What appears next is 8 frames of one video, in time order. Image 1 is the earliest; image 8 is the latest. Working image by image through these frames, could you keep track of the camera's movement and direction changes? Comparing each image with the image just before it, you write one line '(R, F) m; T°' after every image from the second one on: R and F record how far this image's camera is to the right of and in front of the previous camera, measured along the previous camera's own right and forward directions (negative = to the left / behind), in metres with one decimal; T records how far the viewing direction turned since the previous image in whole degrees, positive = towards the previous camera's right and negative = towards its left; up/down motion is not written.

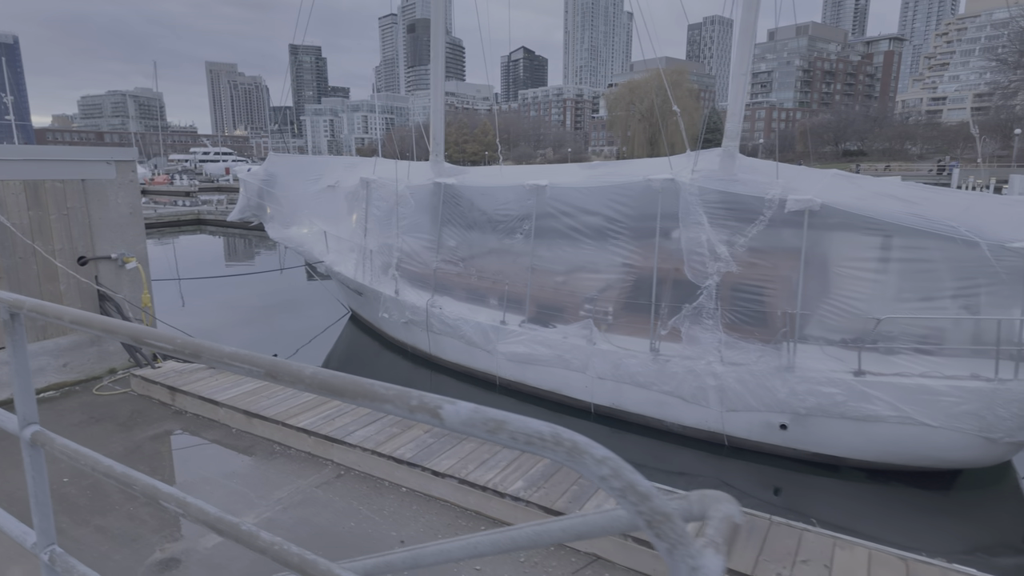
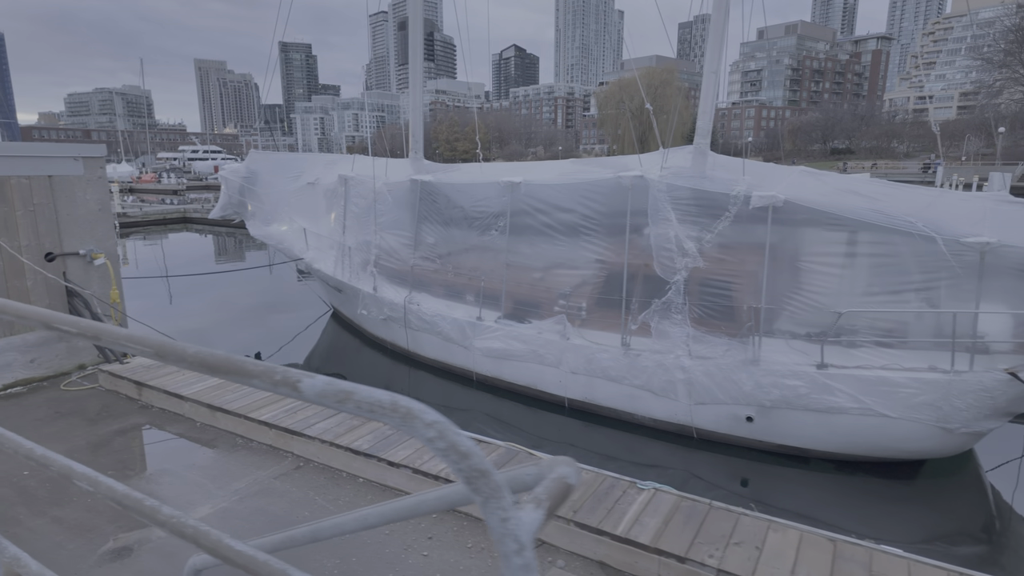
(+0.2, -0.1) m; +1°
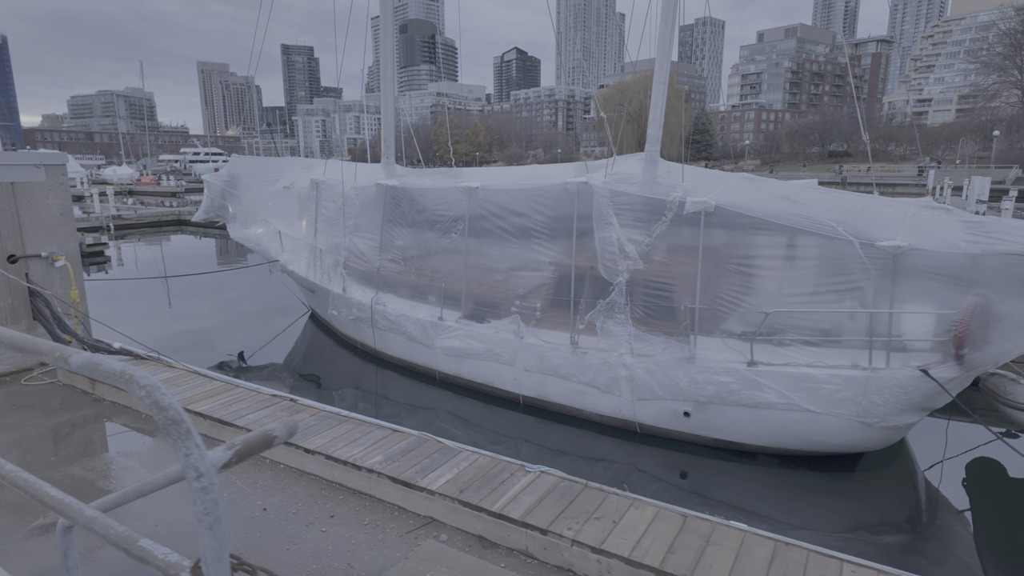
(+0.6, -0.3) m; 0°
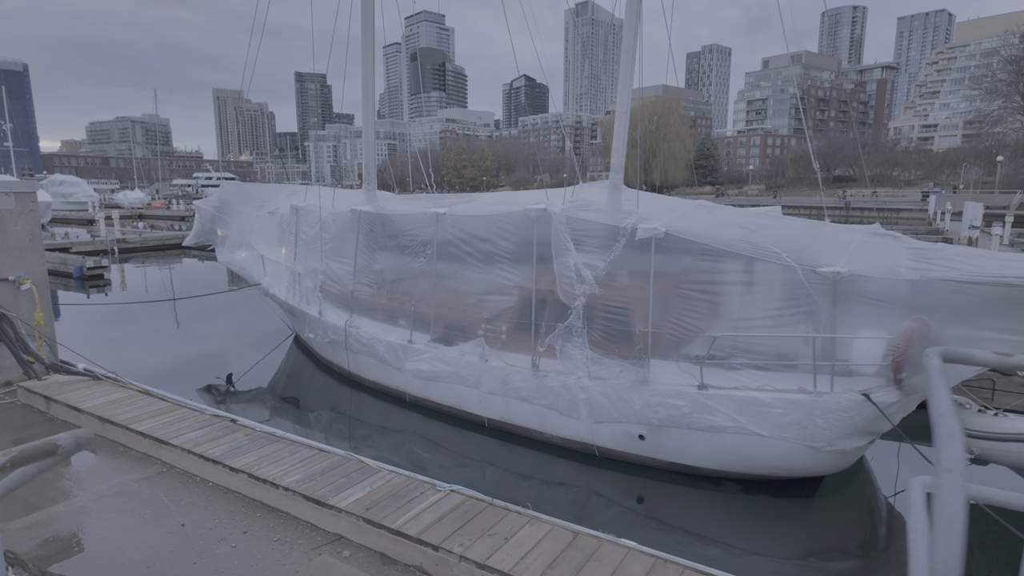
(+0.5, -0.1) m; -1°
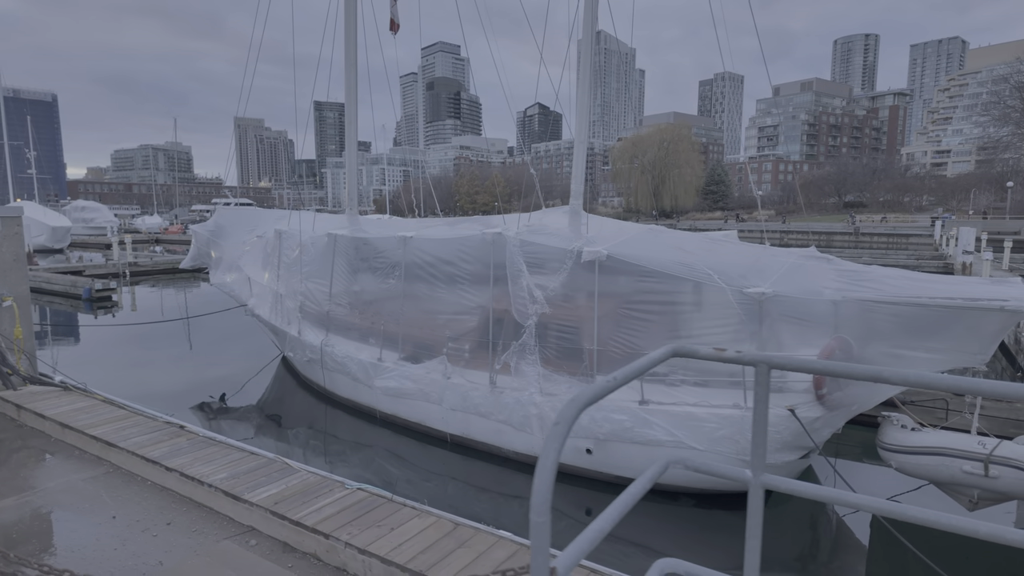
(+0.7, -0.3) m; -1°
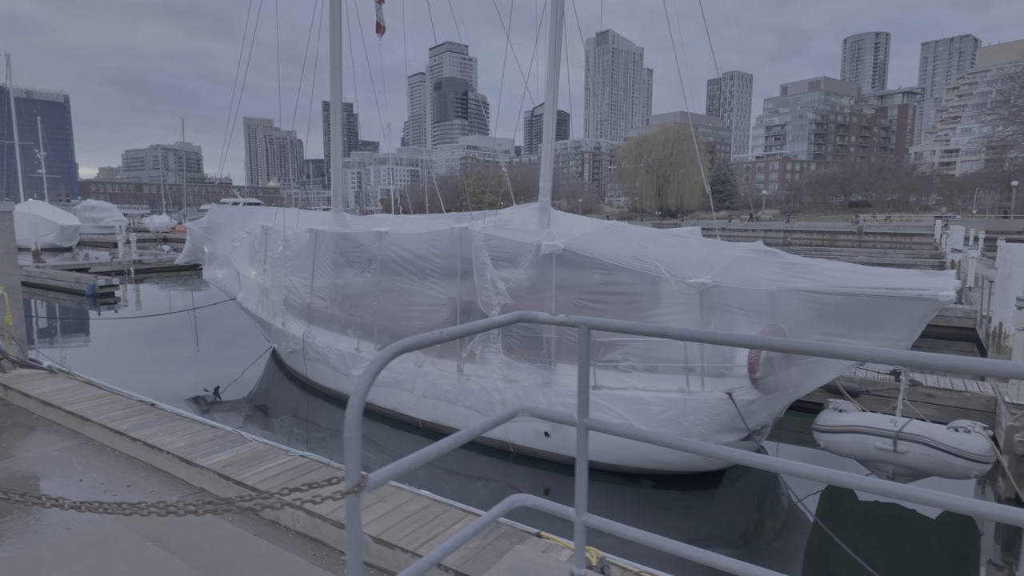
(+0.5, -0.3) m; -1°
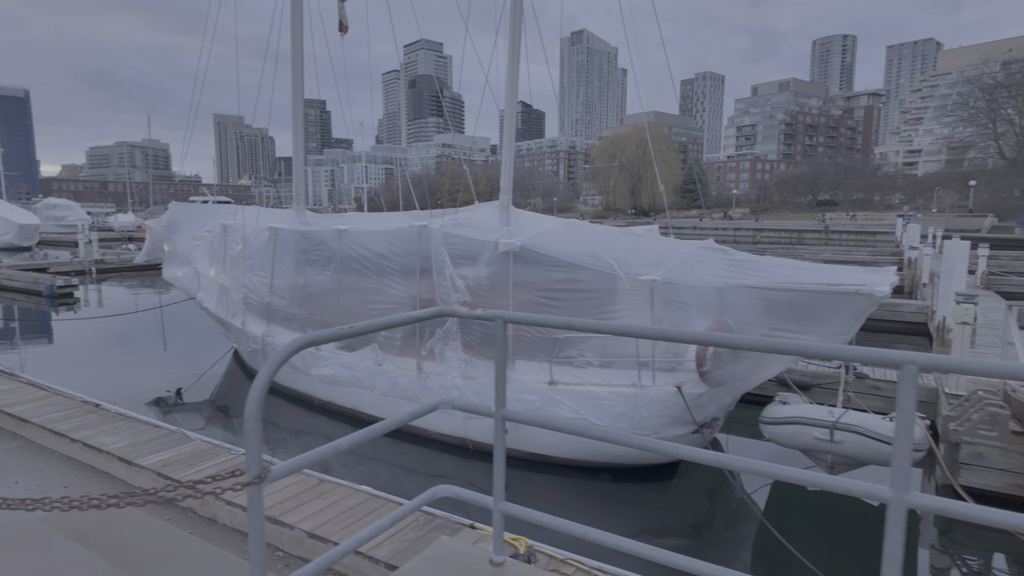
(+0.2, -0.1) m; +2°
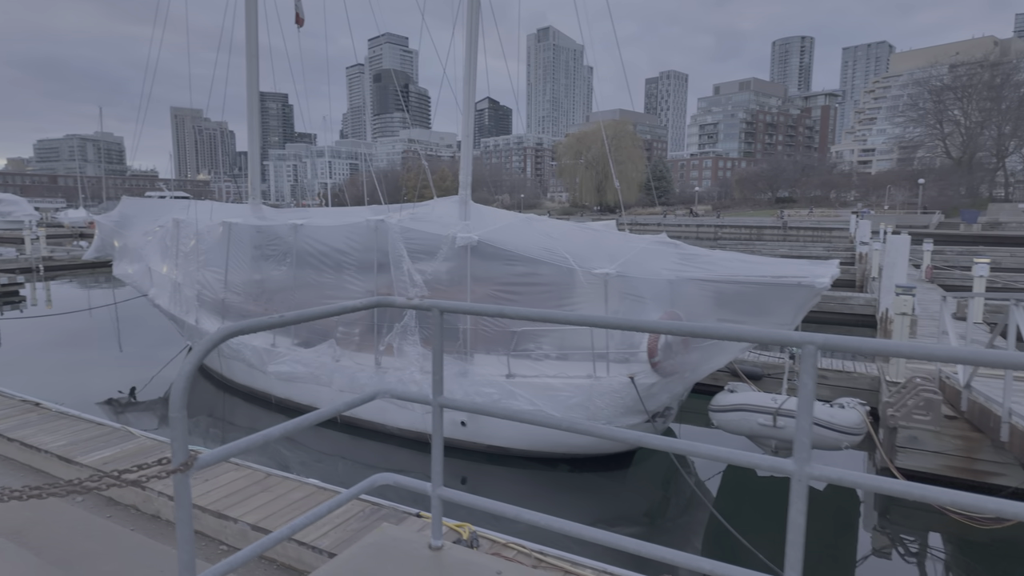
(+0.1, 0.0) m; +3°
